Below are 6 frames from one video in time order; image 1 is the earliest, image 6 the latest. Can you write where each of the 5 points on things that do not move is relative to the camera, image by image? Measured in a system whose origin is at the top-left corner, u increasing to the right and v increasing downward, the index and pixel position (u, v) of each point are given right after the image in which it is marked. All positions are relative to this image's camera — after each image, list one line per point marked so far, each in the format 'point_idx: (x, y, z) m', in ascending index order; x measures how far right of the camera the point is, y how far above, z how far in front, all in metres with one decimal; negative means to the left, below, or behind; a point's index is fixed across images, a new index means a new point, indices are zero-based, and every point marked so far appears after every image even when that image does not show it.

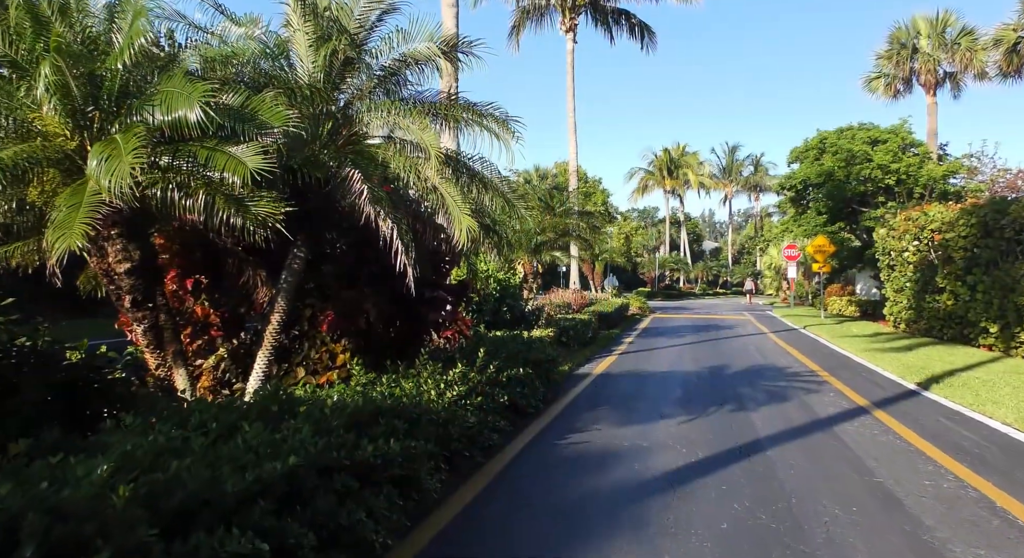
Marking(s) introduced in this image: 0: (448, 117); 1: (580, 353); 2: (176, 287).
0: (-0.6, +1.6, +6.7) m
1: (+1.7, -1.8, +16.8) m
2: (-3.4, -0.1, +7.0) m
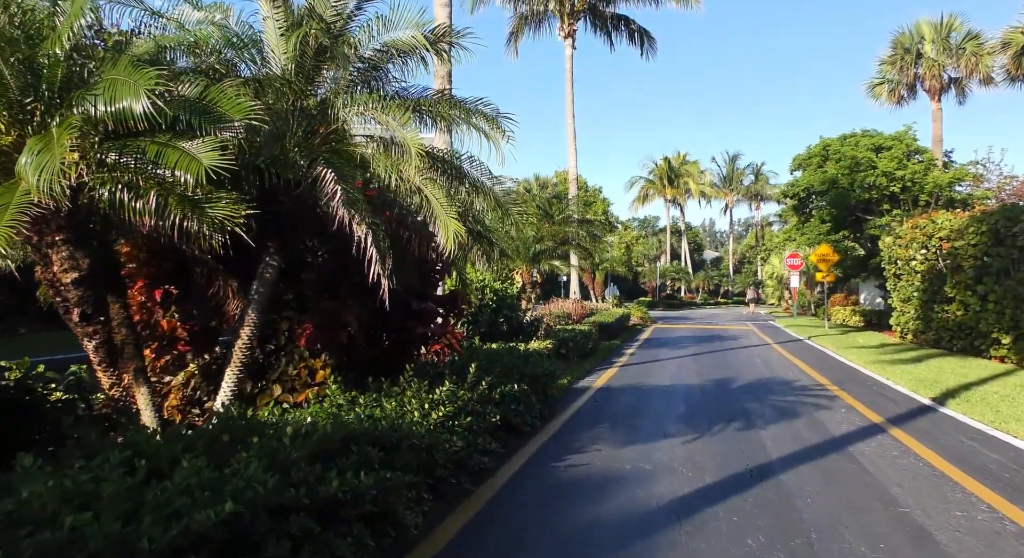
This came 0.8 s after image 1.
0: (-0.7, +1.5, +6.2) m
1: (+1.6, -2.1, +16.3) m
2: (-3.5, -0.2, +6.5) m
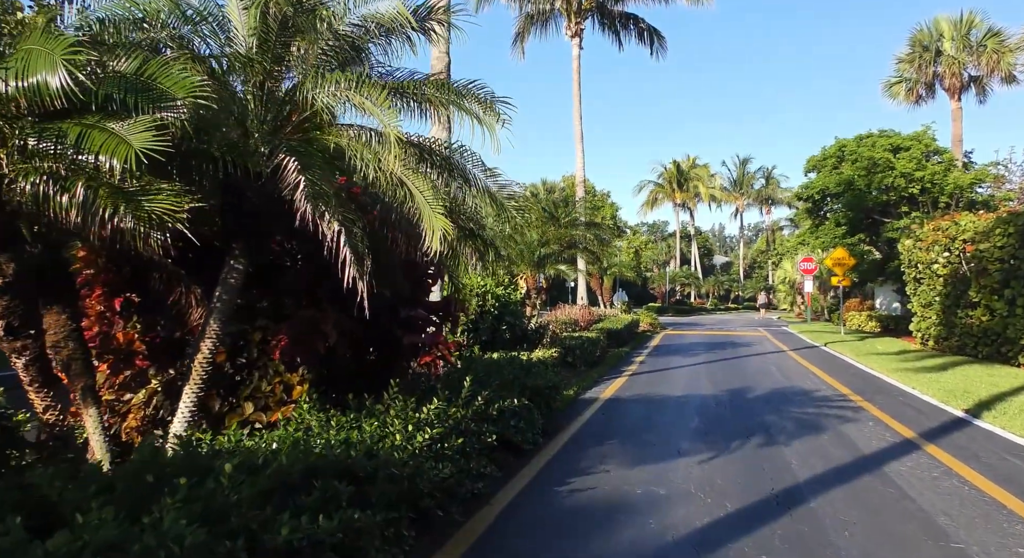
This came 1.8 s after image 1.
0: (-0.8, +1.5, +5.6) m
1: (+1.7, -2.2, +15.6) m
2: (-3.6, -0.2, +5.9) m
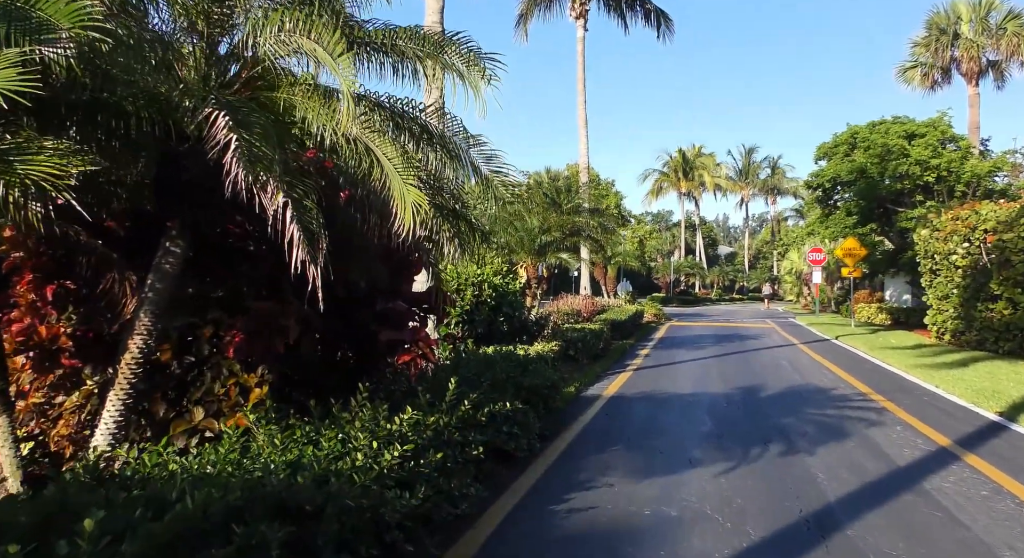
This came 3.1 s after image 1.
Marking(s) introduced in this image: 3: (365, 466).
0: (-0.8, +1.6, +4.7) m
1: (+1.7, -2.0, +14.8) m
2: (-3.6, -0.1, +5.0) m
3: (-0.9, -1.1, +4.2) m
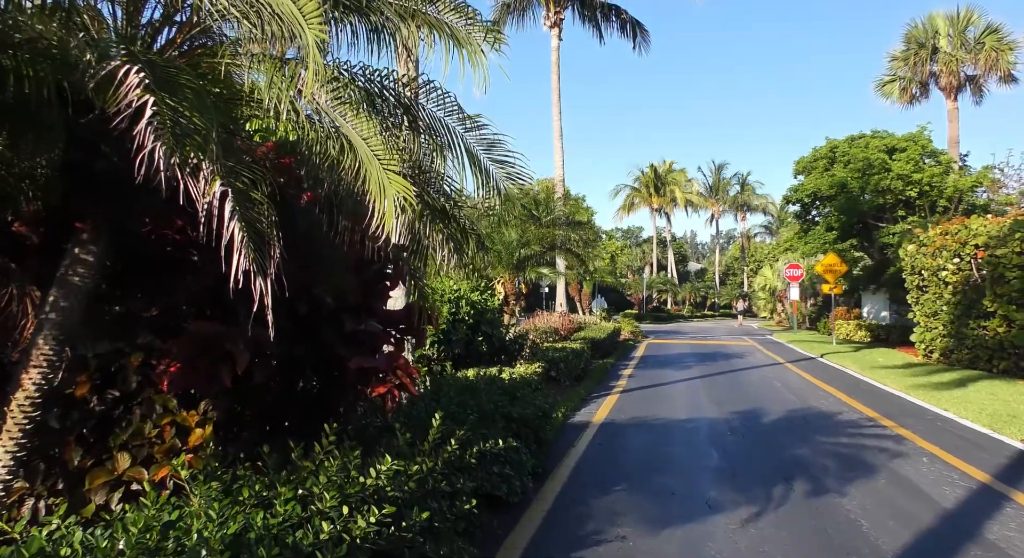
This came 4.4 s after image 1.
0: (-0.8, +1.5, +3.8) m
1: (+1.3, -2.3, +13.8) m
2: (-3.6, -0.2, +3.9) m
3: (-0.8, -1.2, +3.2) m
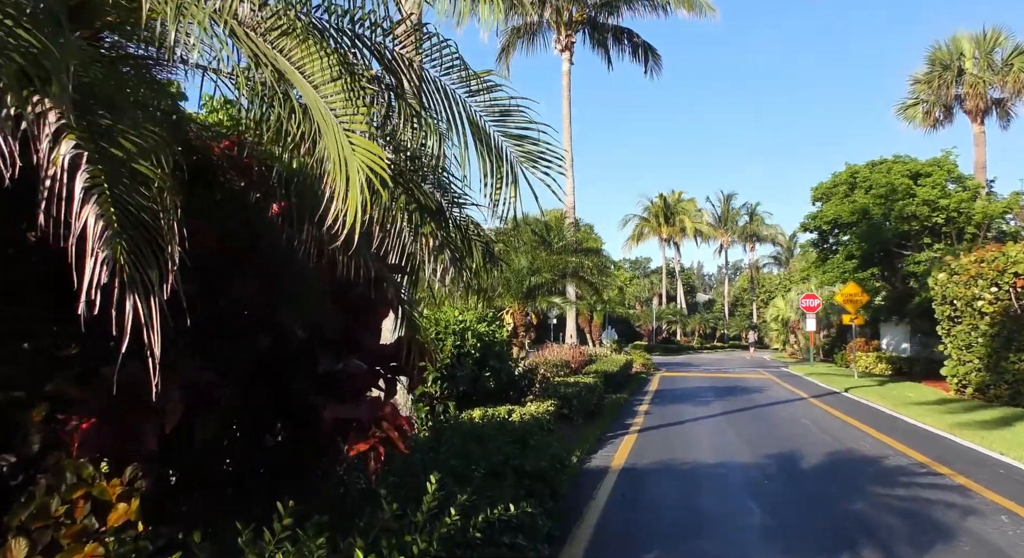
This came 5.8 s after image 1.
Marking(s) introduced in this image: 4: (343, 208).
0: (-0.7, +1.4, +2.8) m
1: (+1.4, -2.9, +12.7) m
2: (-3.5, -0.3, +2.9) m
3: (-0.8, -1.3, +2.1) m
4: (-0.6, +0.2, +2.6) m
